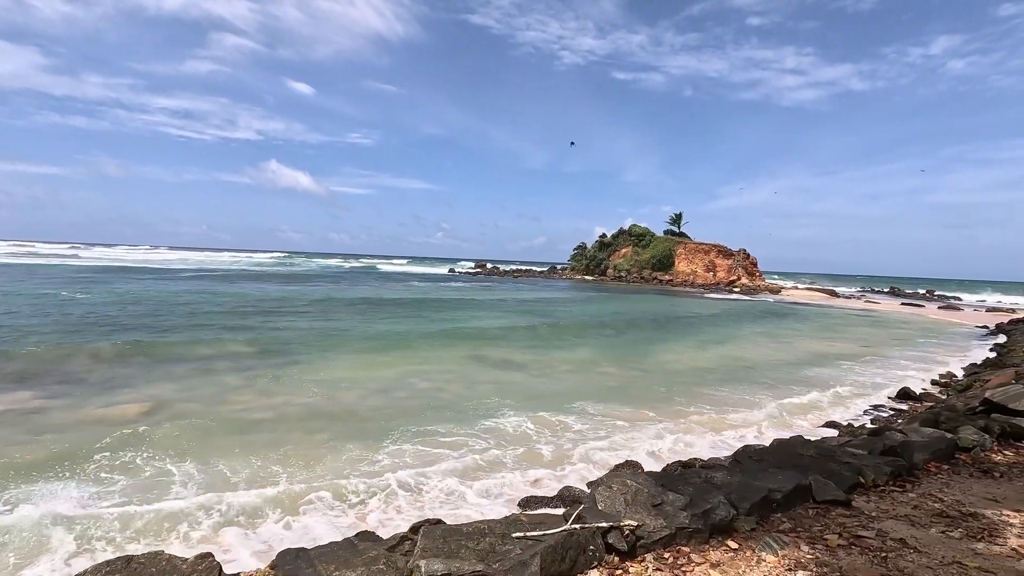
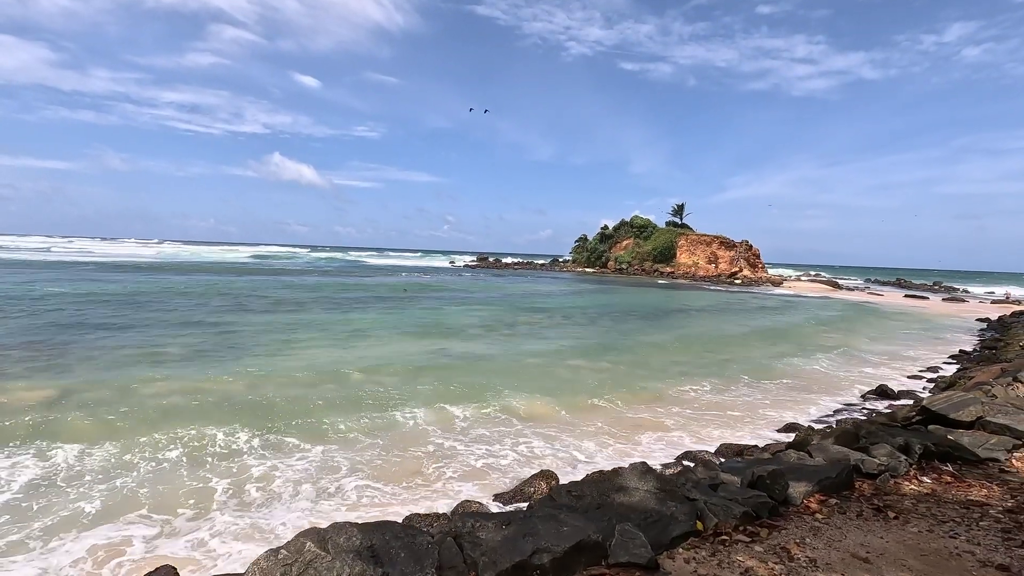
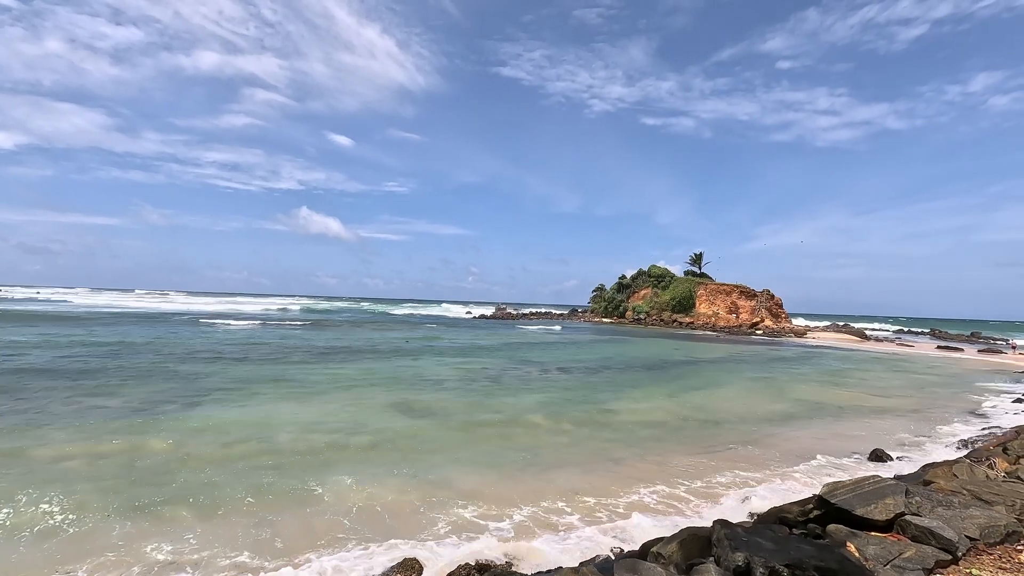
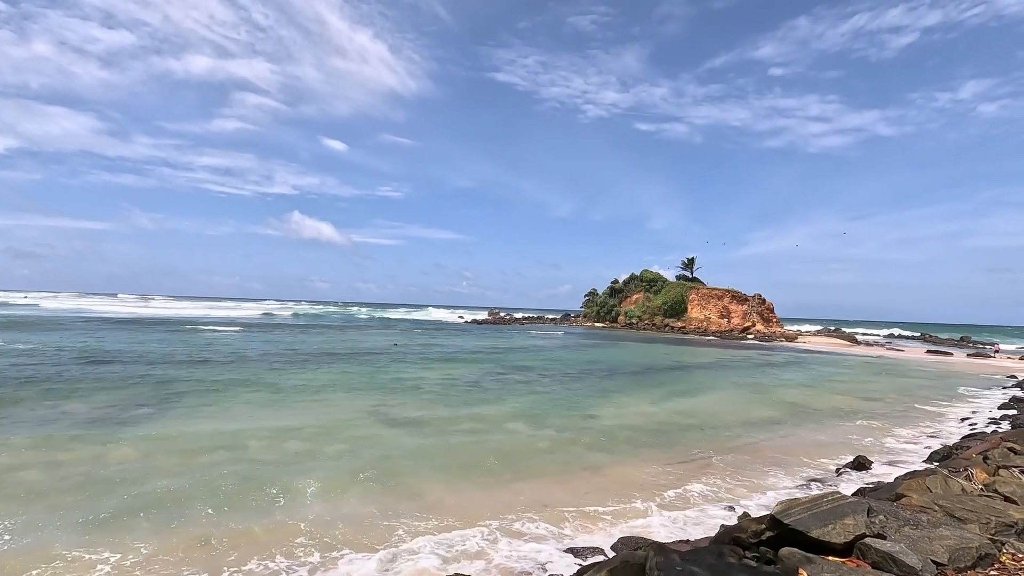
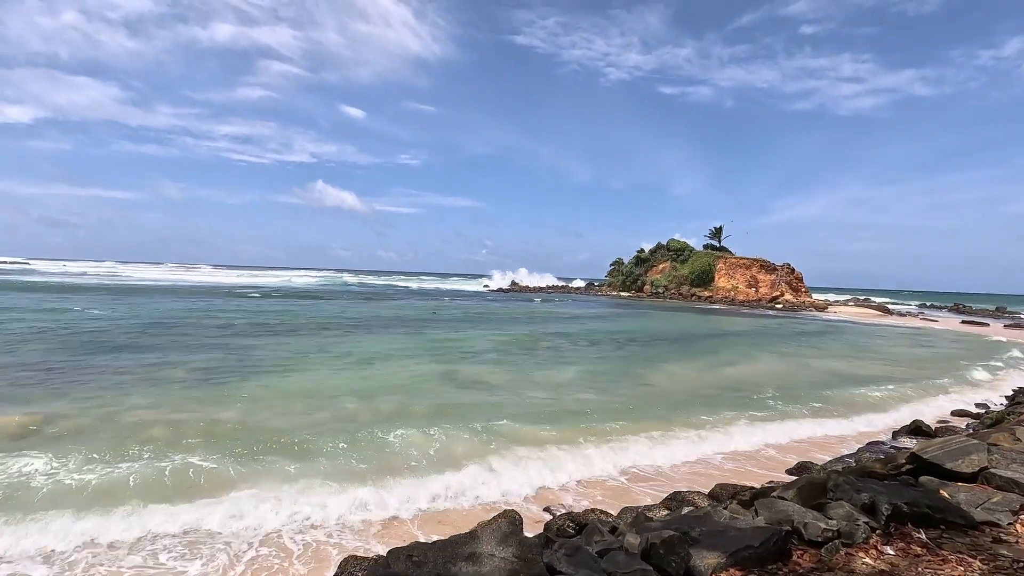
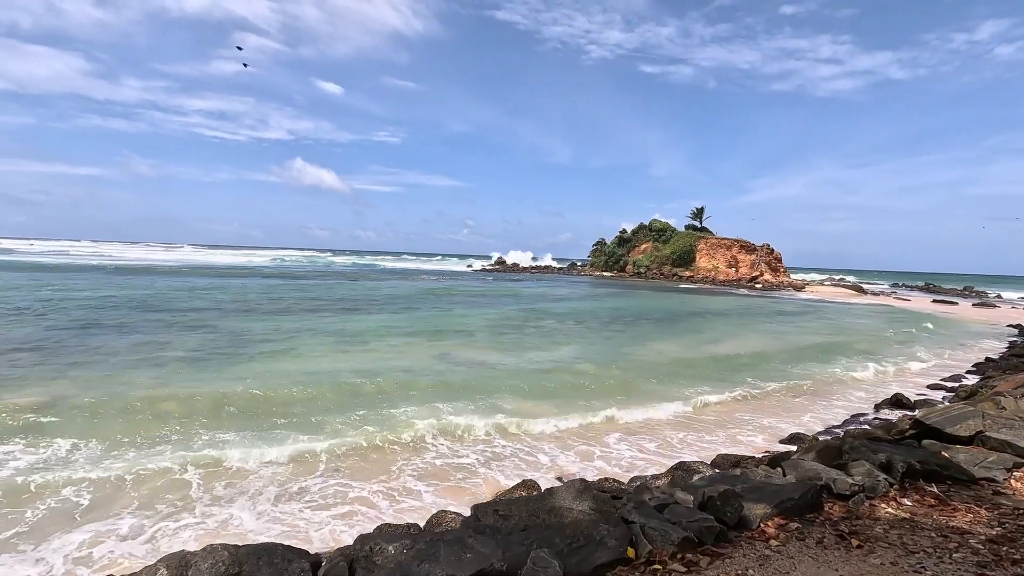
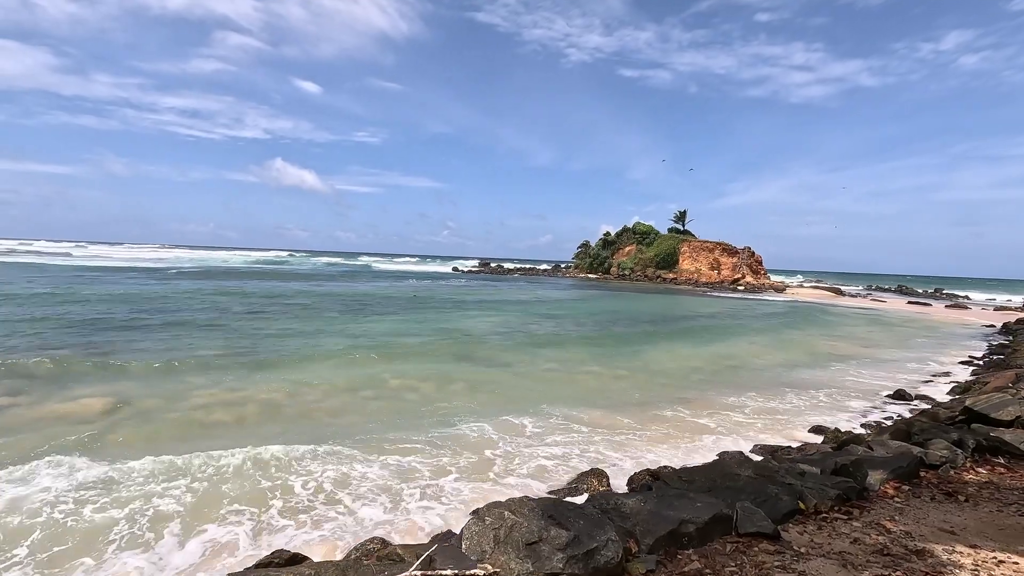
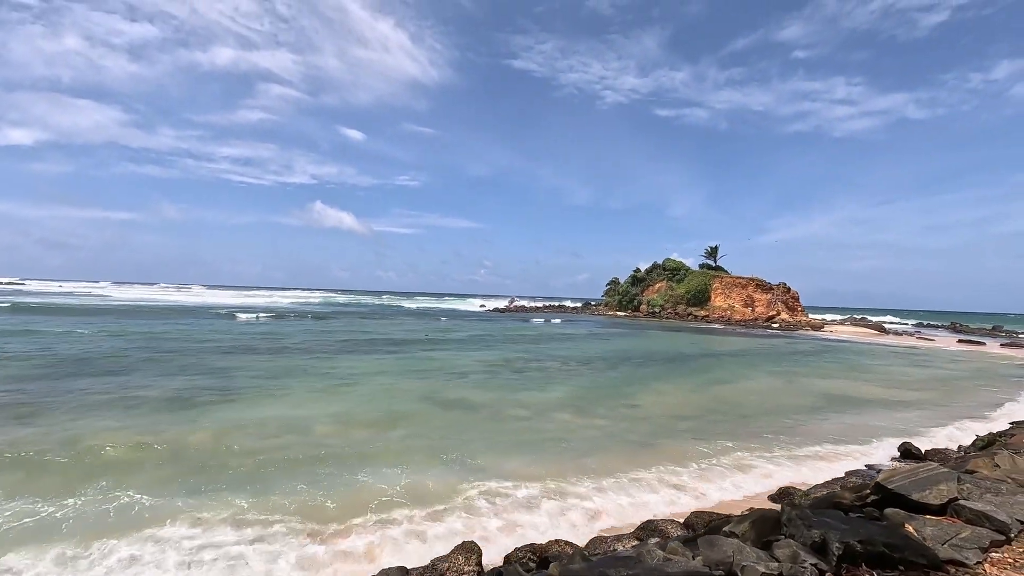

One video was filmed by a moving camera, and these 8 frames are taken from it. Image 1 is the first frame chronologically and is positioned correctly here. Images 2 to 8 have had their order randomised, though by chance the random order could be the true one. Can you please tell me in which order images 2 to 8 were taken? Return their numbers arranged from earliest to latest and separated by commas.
7, 2, 6, 5, 8, 3, 4
